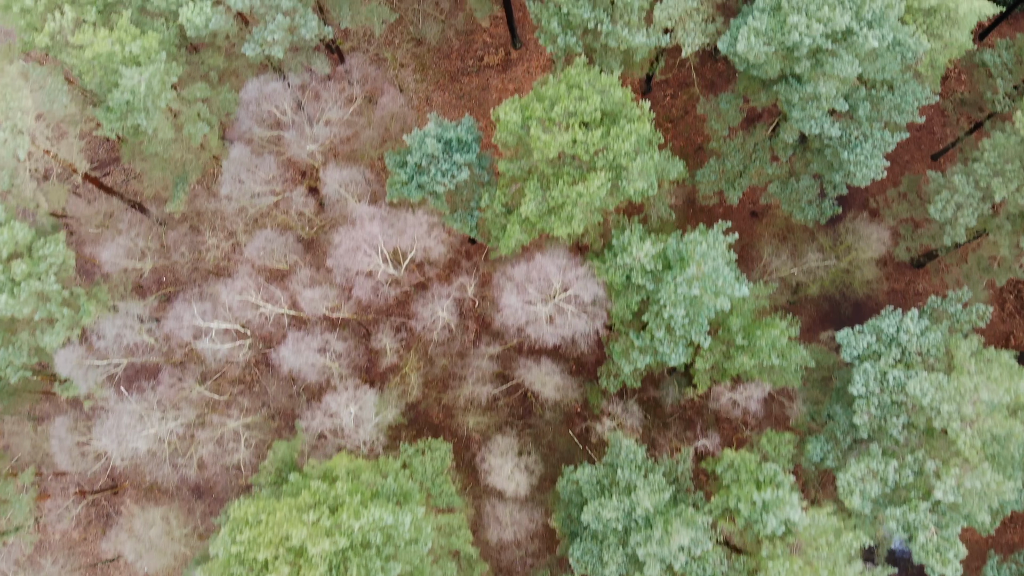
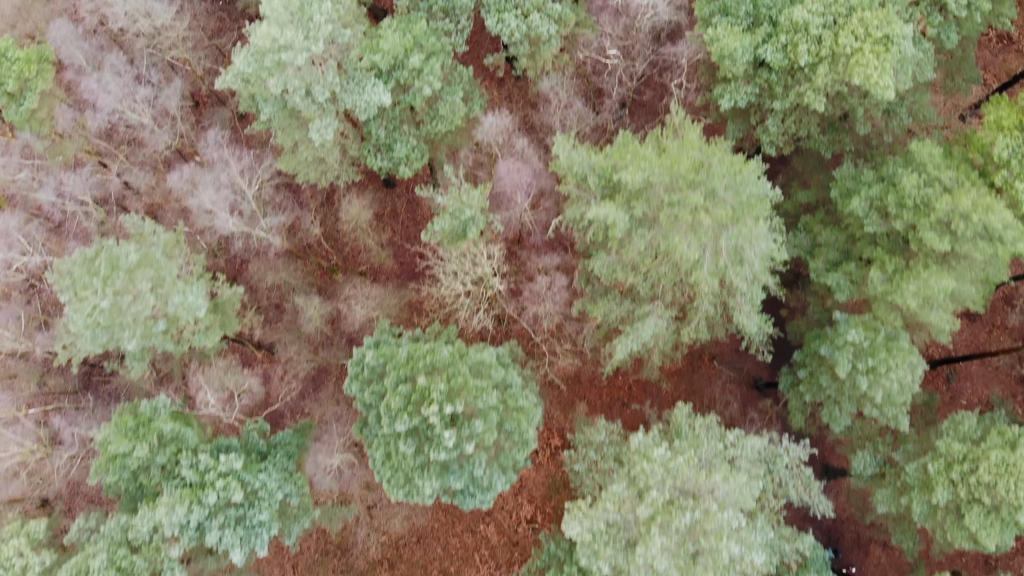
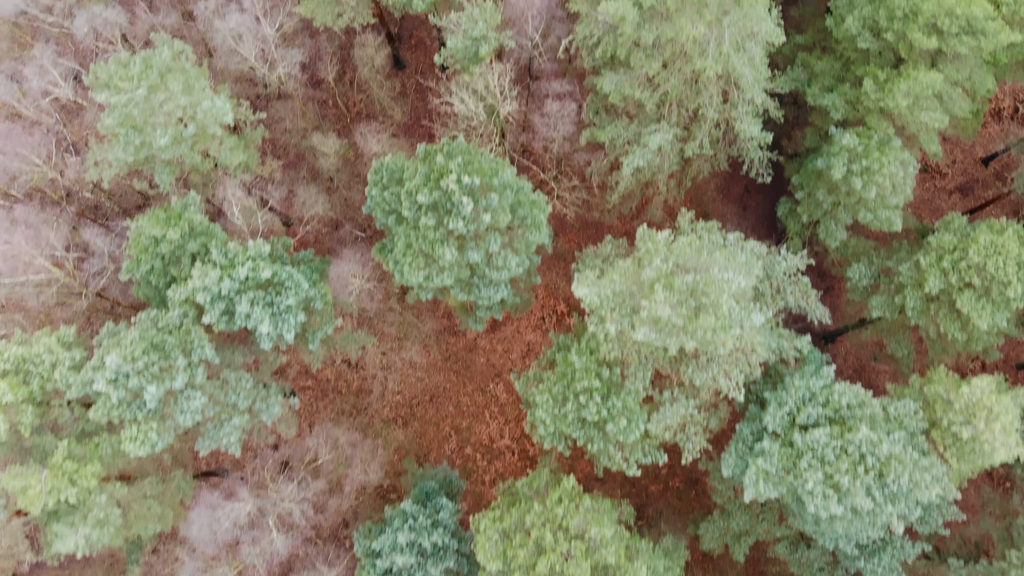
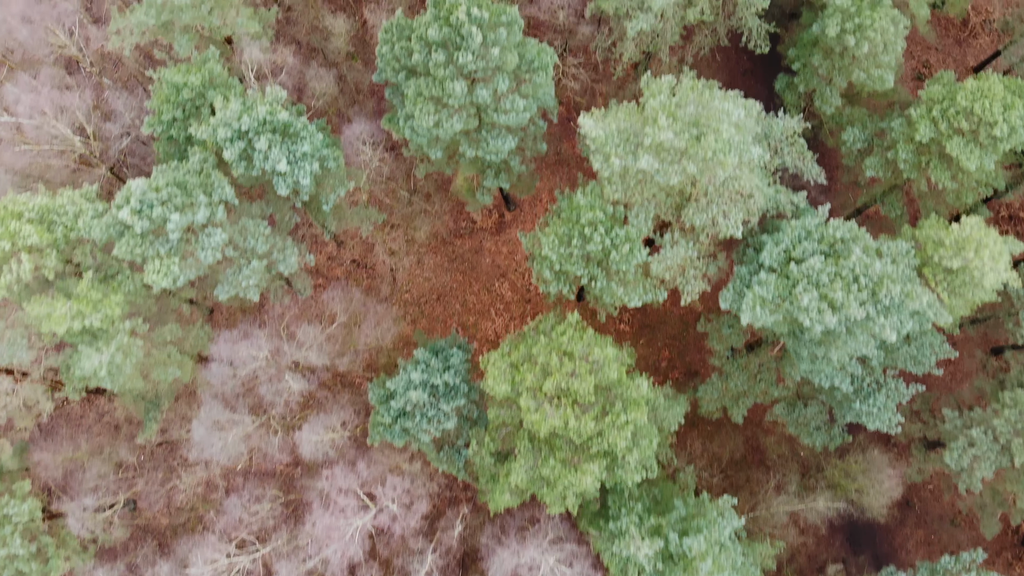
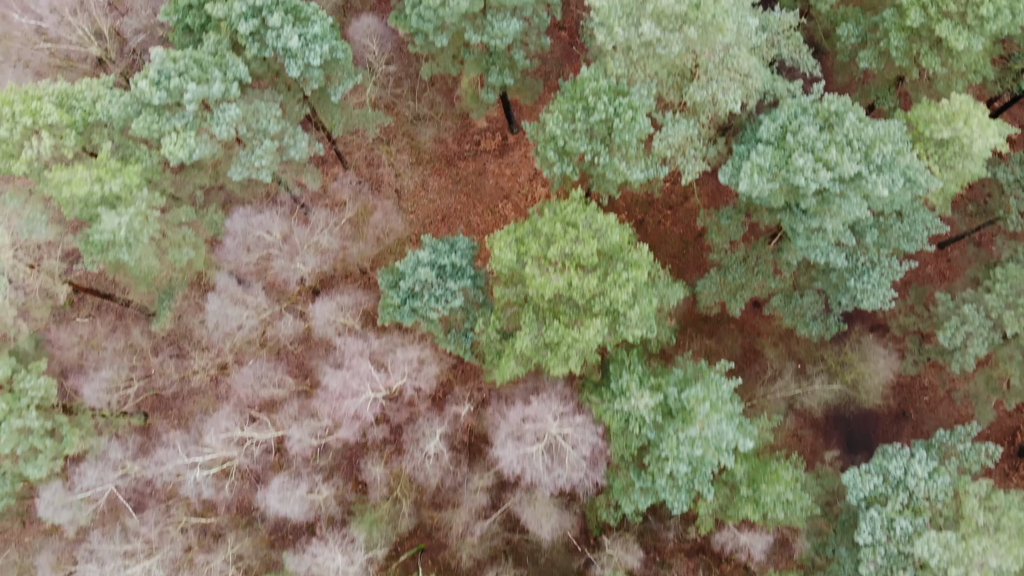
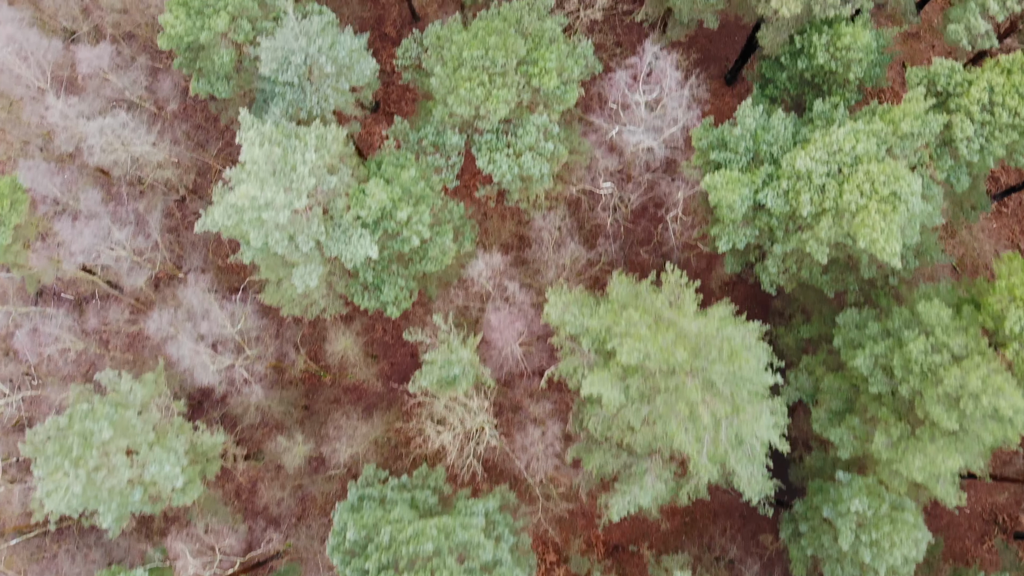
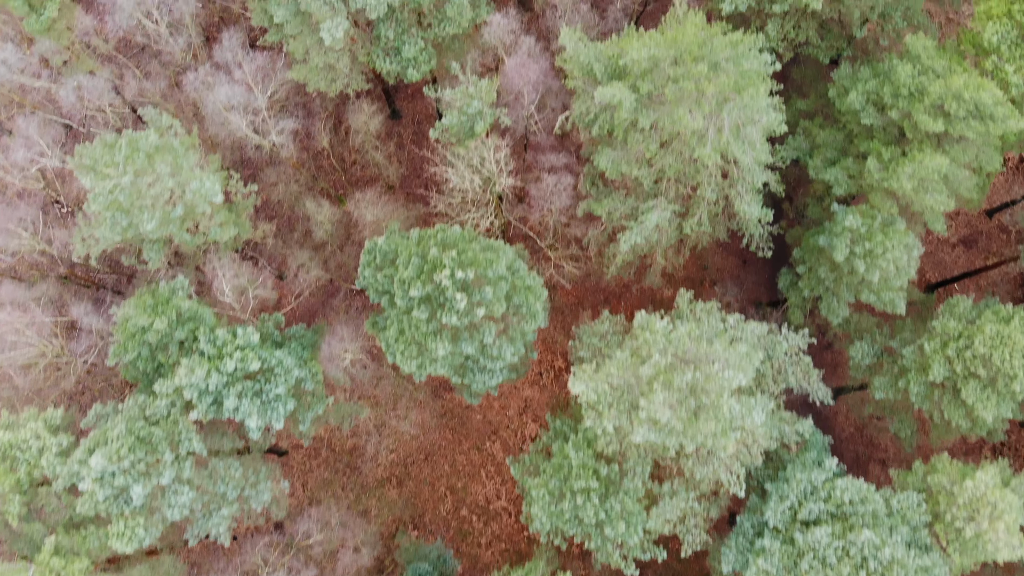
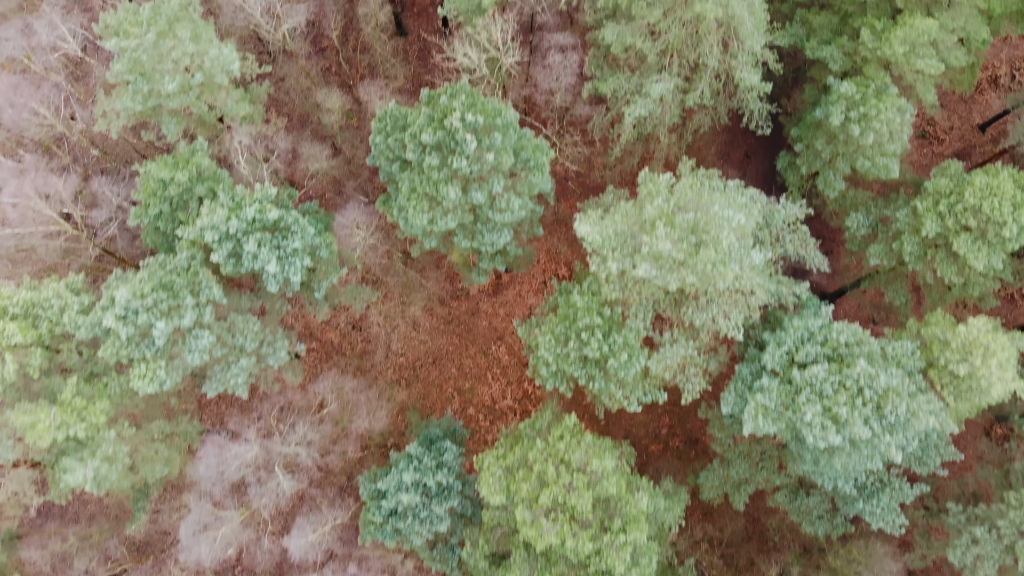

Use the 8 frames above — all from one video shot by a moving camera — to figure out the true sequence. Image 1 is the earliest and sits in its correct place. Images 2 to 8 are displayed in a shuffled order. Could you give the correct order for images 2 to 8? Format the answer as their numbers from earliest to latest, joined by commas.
5, 4, 8, 3, 7, 2, 6
